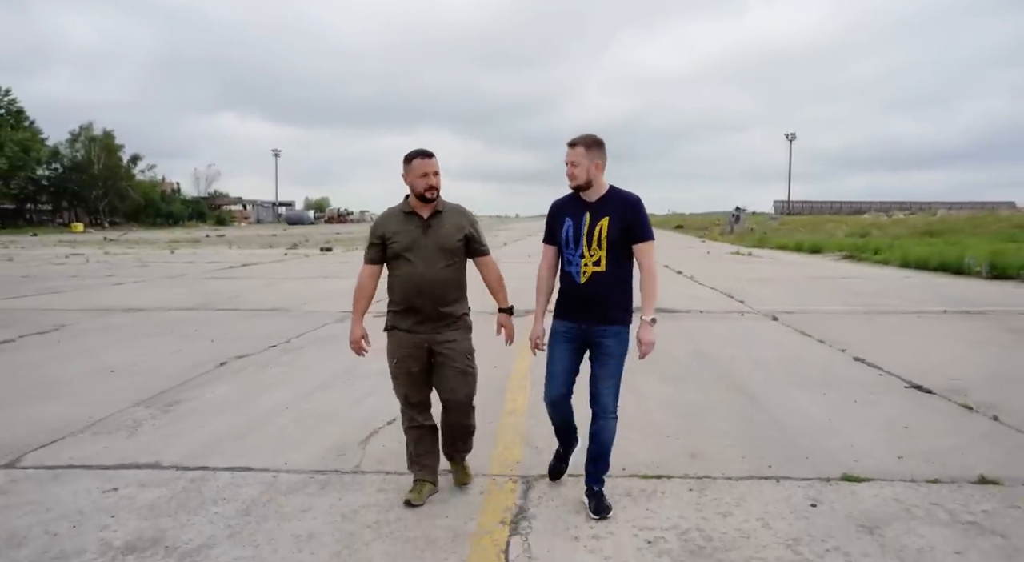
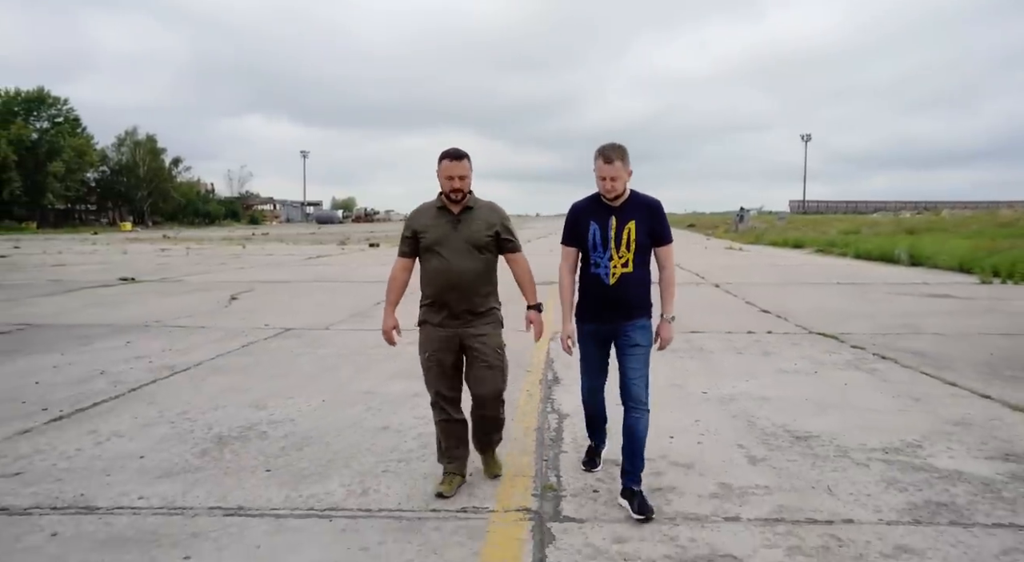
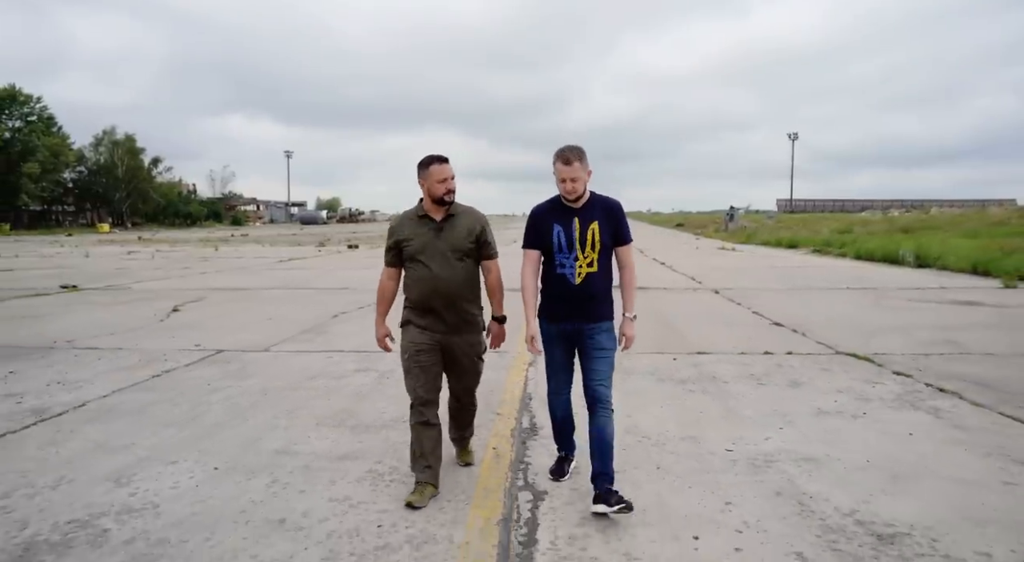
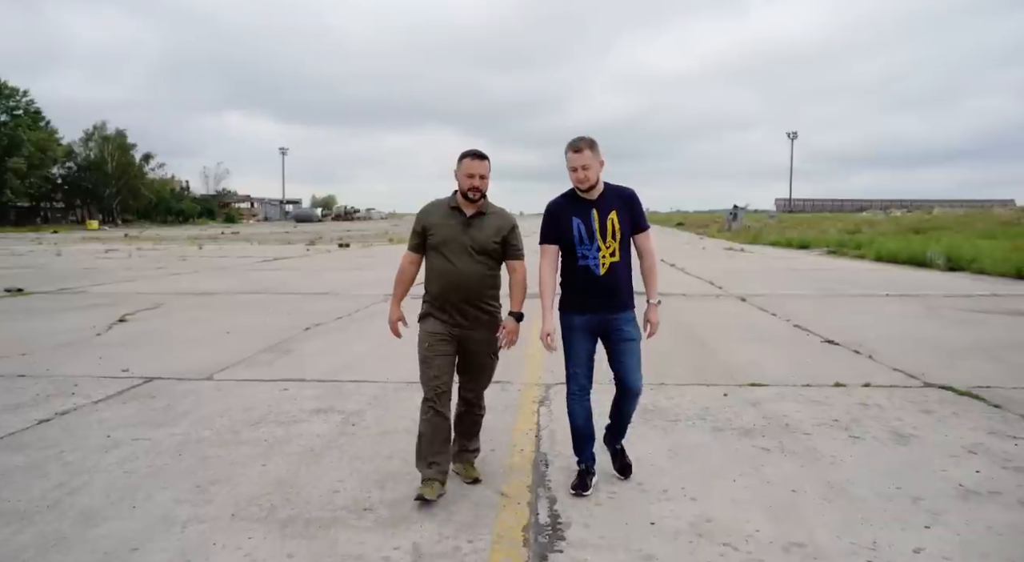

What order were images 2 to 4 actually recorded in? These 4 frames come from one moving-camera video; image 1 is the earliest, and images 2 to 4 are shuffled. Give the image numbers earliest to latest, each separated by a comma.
4, 3, 2
